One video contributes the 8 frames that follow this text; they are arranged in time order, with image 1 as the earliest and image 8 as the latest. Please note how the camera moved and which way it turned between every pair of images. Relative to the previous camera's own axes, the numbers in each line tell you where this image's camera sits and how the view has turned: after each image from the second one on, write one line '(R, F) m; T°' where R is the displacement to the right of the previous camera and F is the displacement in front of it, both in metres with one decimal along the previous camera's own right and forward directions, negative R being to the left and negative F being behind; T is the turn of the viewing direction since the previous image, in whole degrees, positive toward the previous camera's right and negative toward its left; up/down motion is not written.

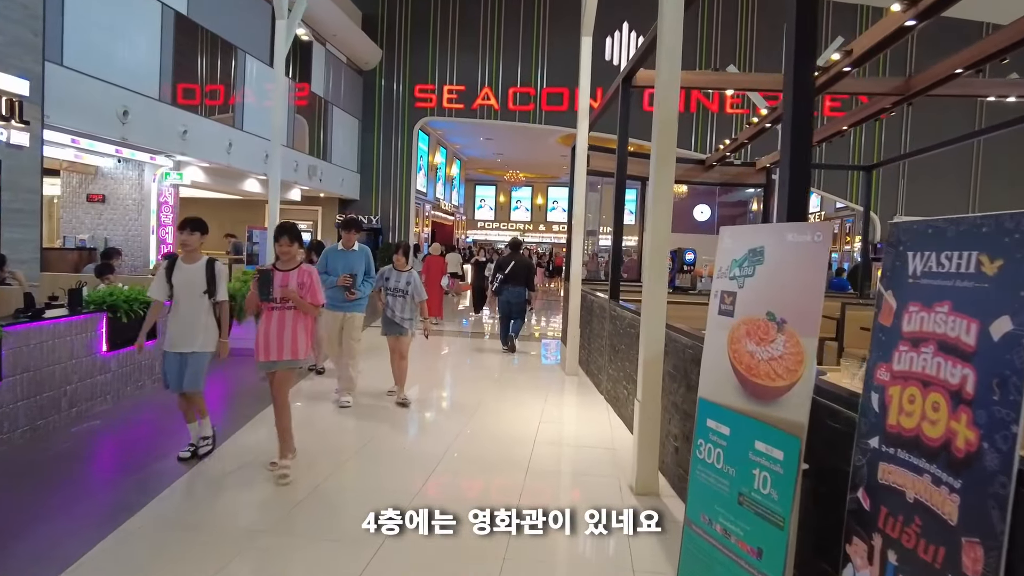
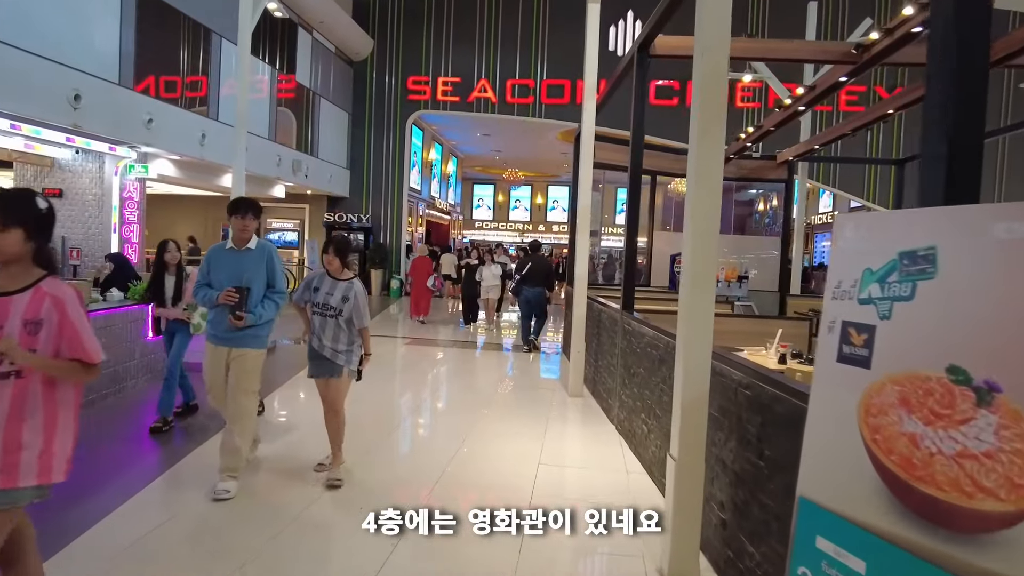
(0.0, +0.9) m; 0°
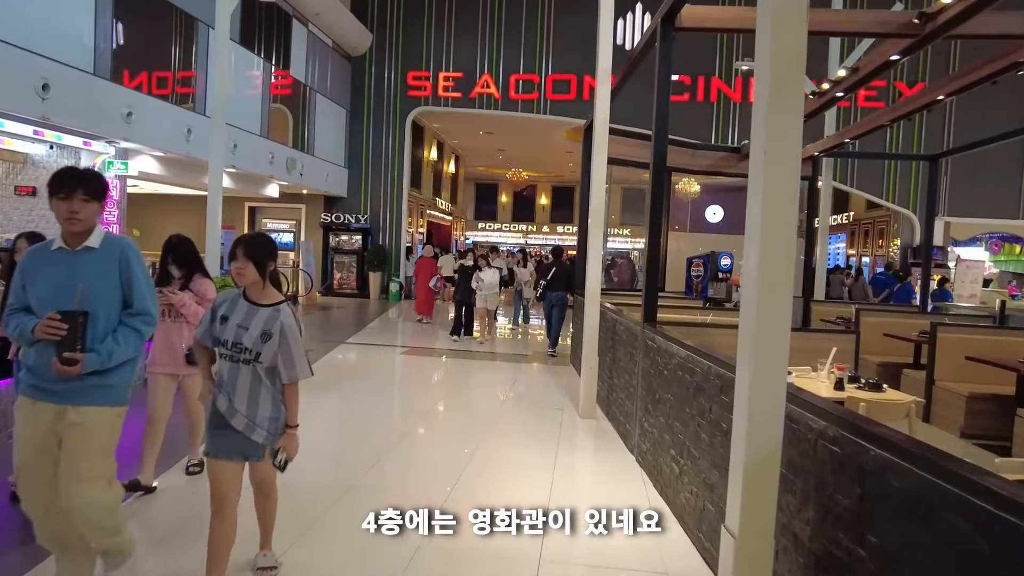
(0.0, +0.6) m; 0°
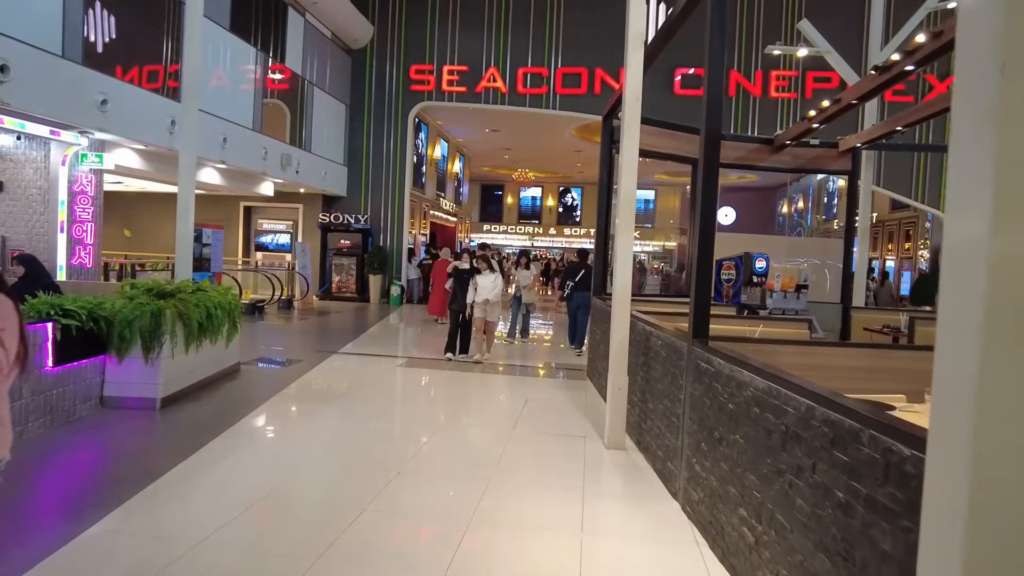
(-0.1, +0.7) m; 0°
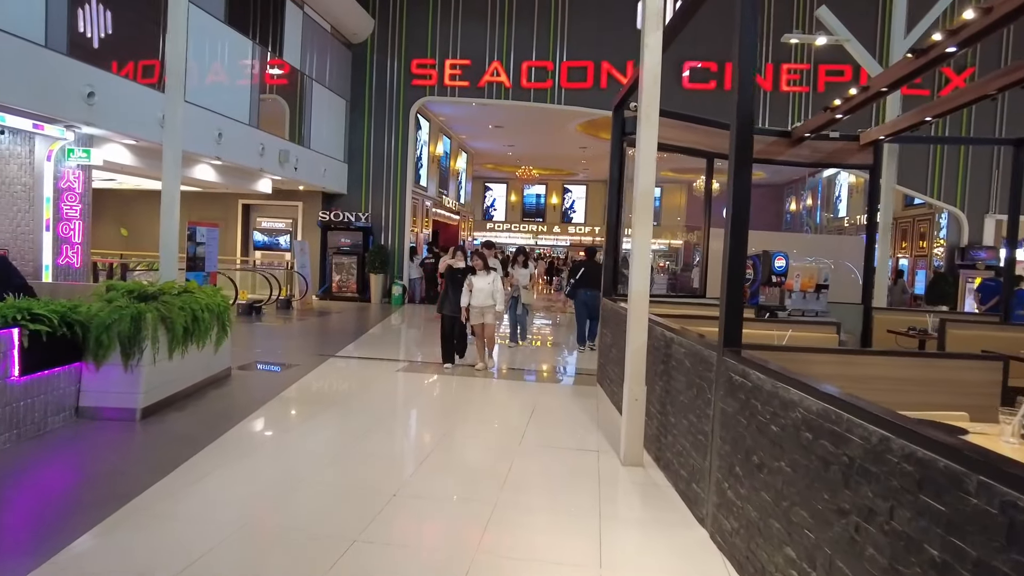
(0.0, +0.3) m; 0°
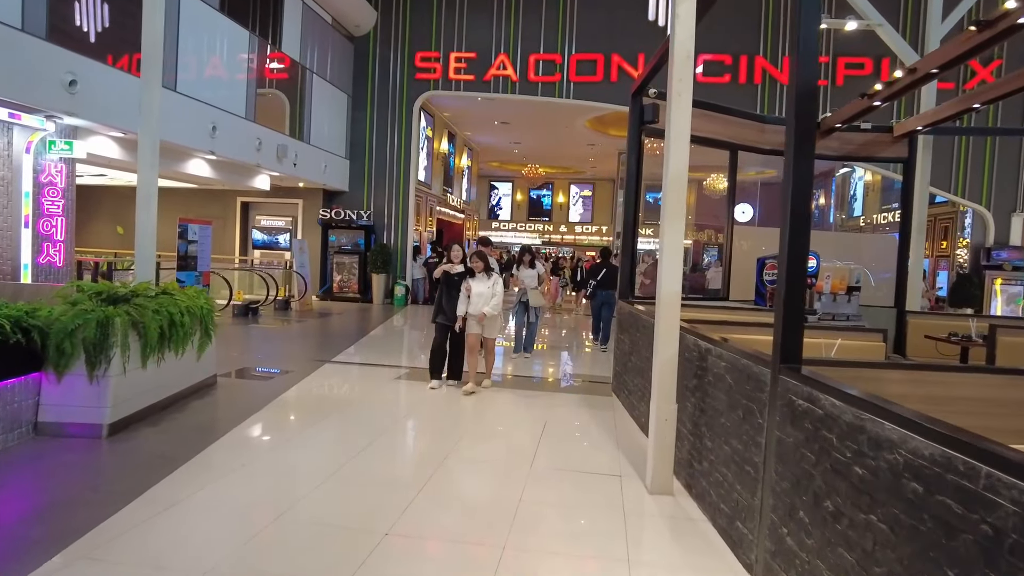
(0.0, +0.5) m; 0°
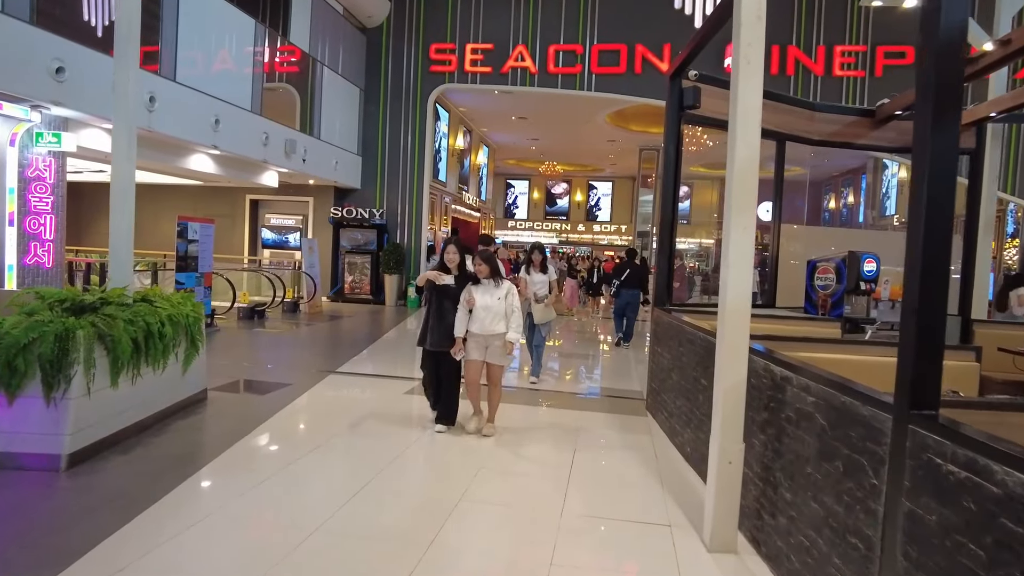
(-0.1, +0.6) m; -1°
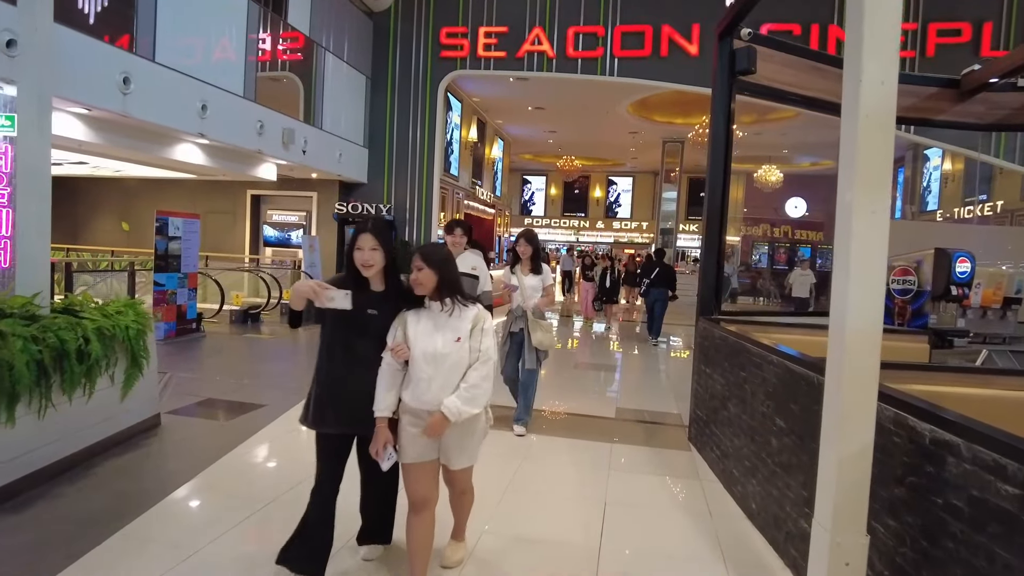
(0.0, +0.9) m; -1°
